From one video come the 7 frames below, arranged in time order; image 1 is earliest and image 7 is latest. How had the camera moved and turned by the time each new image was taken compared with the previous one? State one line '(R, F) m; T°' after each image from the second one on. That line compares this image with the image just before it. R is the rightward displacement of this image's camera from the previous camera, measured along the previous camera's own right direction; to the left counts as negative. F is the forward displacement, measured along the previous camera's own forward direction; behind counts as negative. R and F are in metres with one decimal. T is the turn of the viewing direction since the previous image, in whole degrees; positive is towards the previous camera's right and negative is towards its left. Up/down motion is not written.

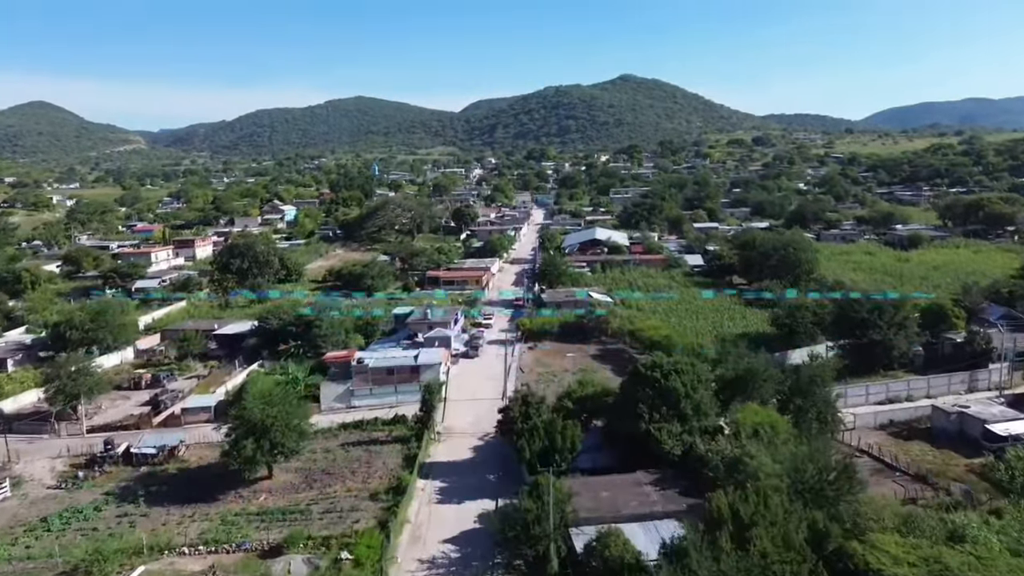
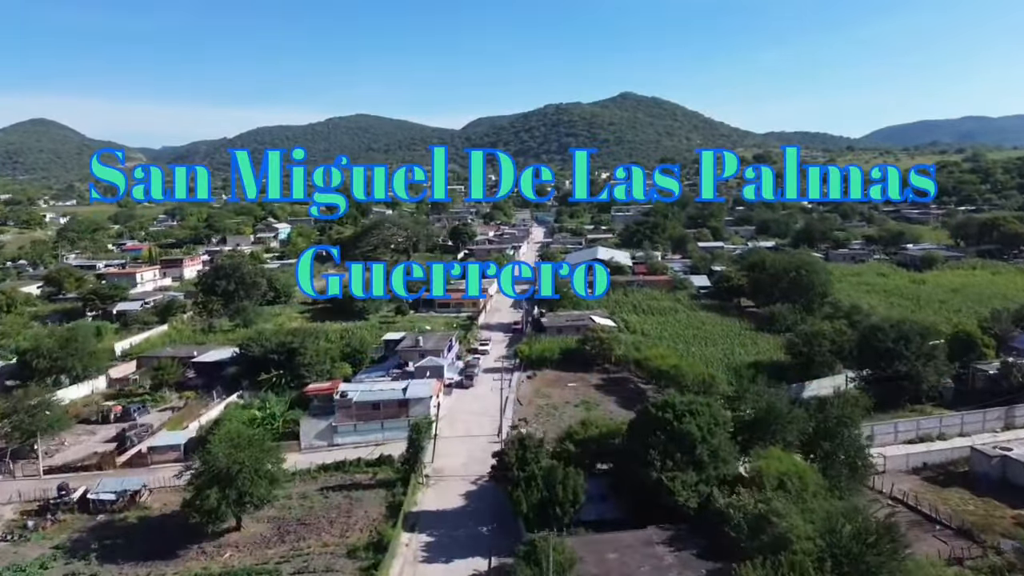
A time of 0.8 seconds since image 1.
(+0.1, +1.3) m; 0°
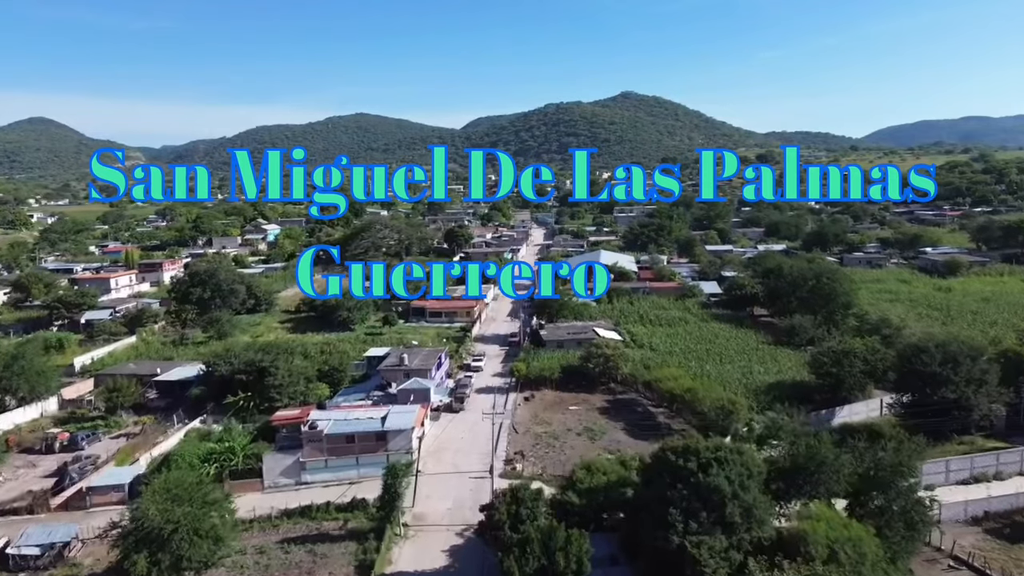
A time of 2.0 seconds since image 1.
(+0.1, +1.9) m; 0°
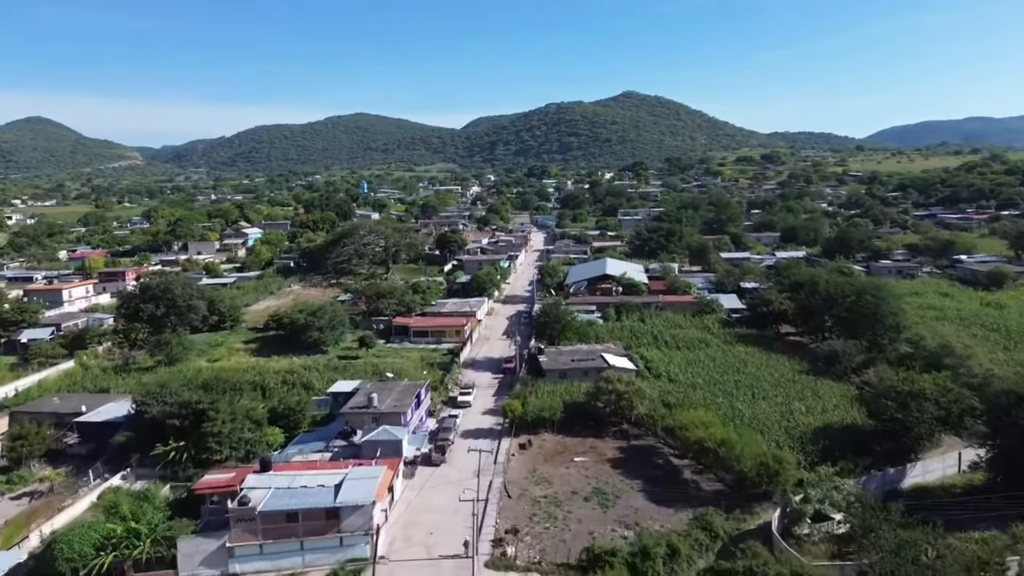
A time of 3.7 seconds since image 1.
(+0.1, +3.1) m; 0°
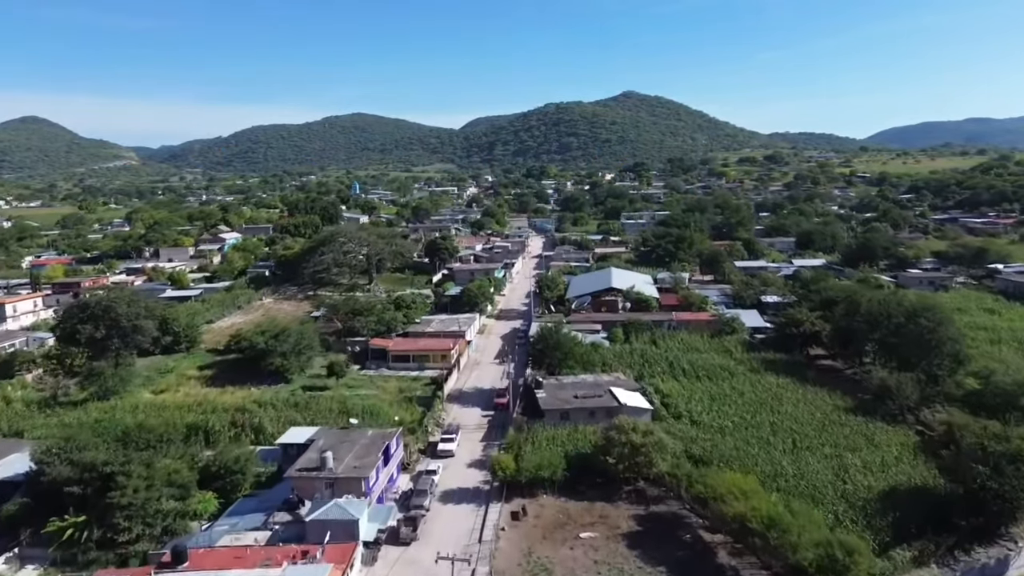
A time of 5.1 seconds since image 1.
(+0.1, +2.9) m; 0°
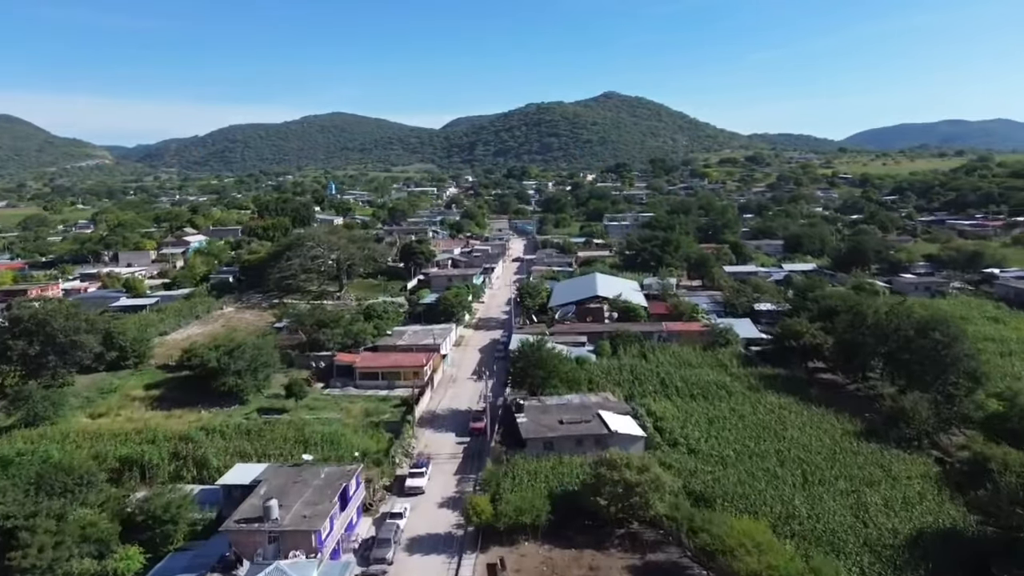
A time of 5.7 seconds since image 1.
(+0.1, +1.6) m; +1°
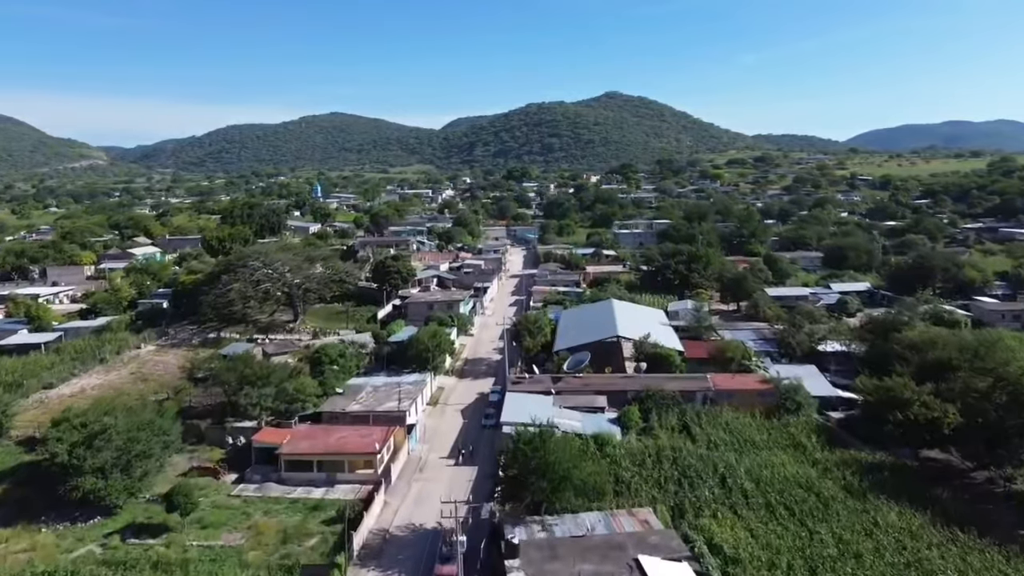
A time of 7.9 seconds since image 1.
(+0.2, +5.3) m; 0°
